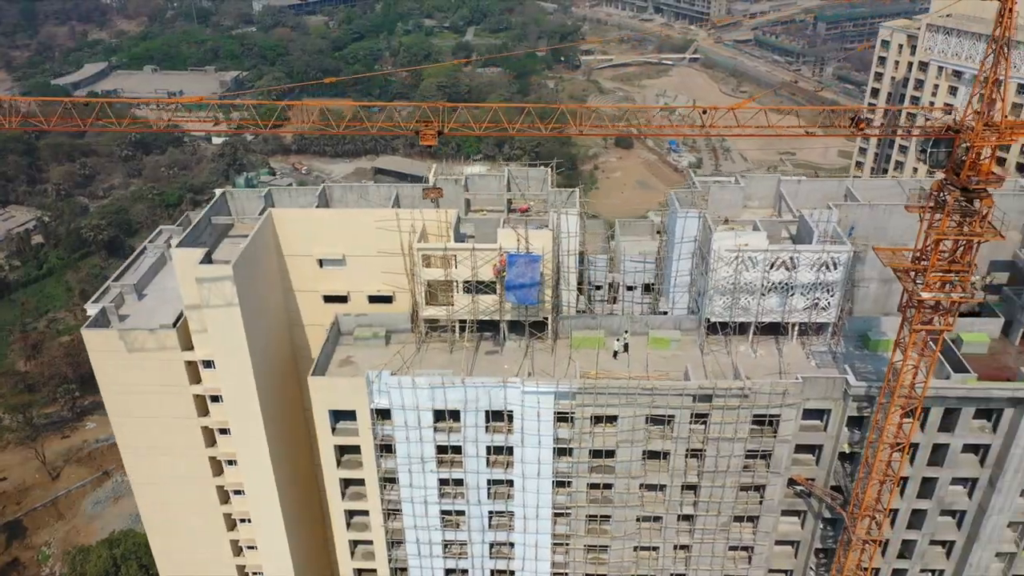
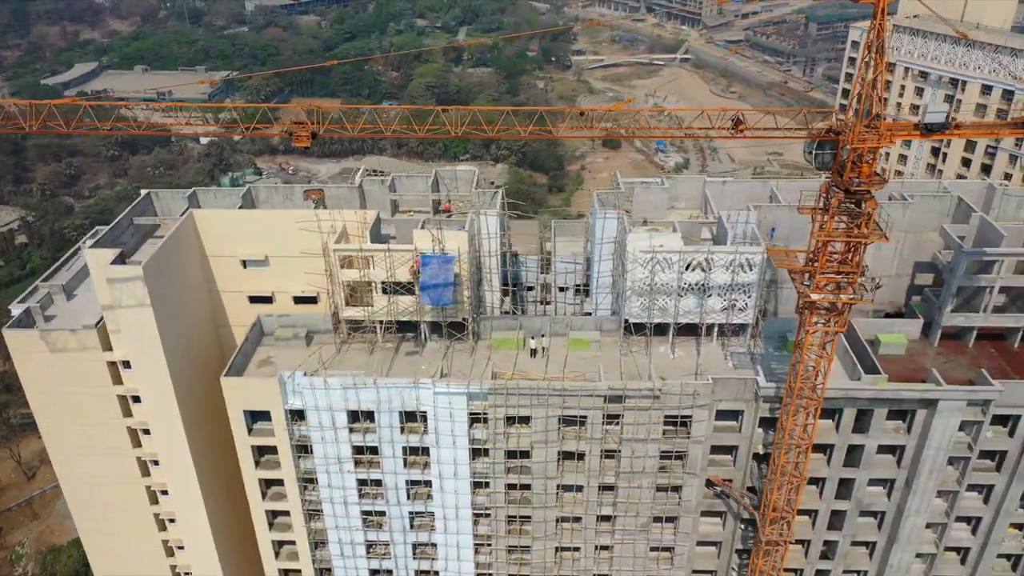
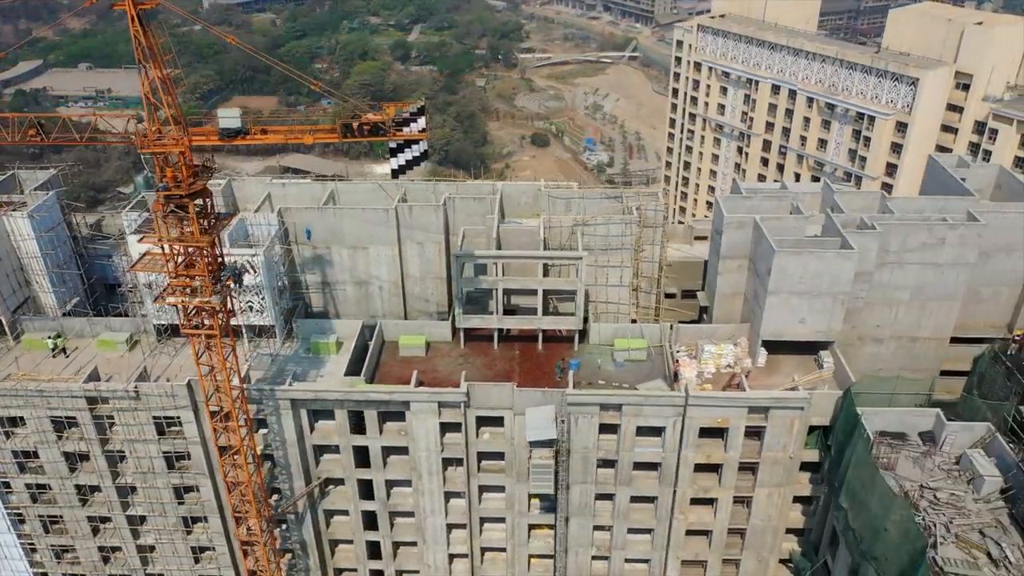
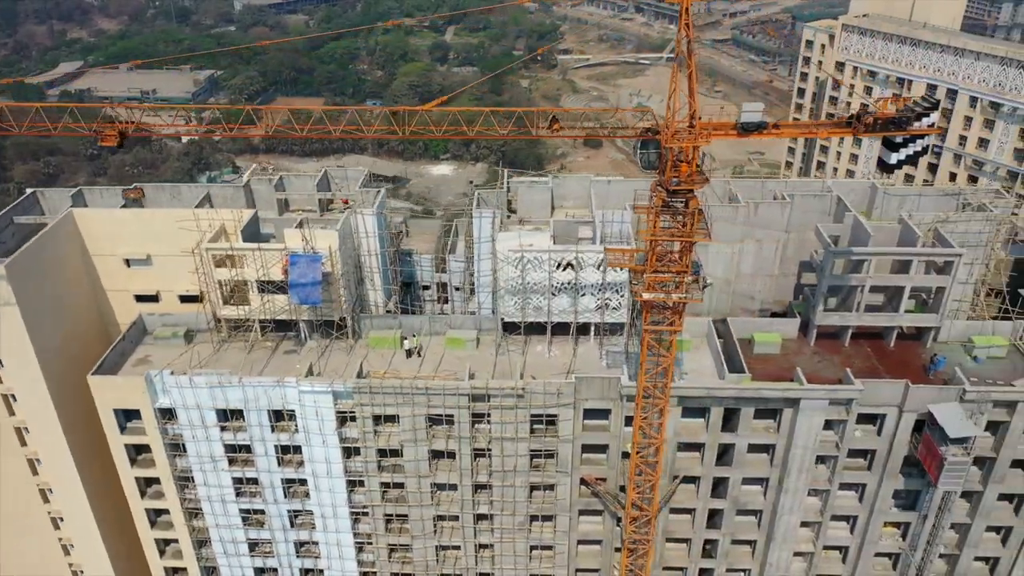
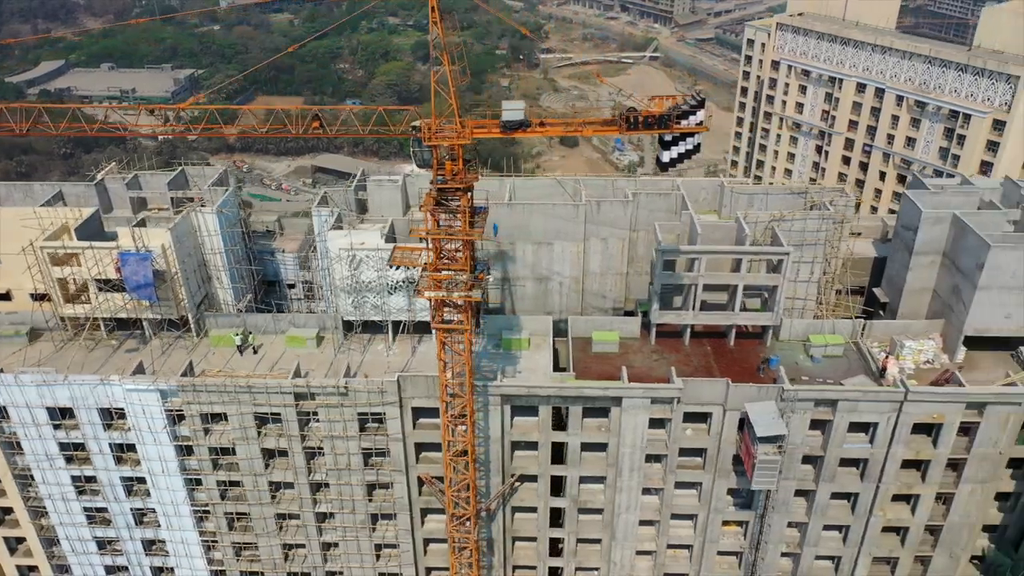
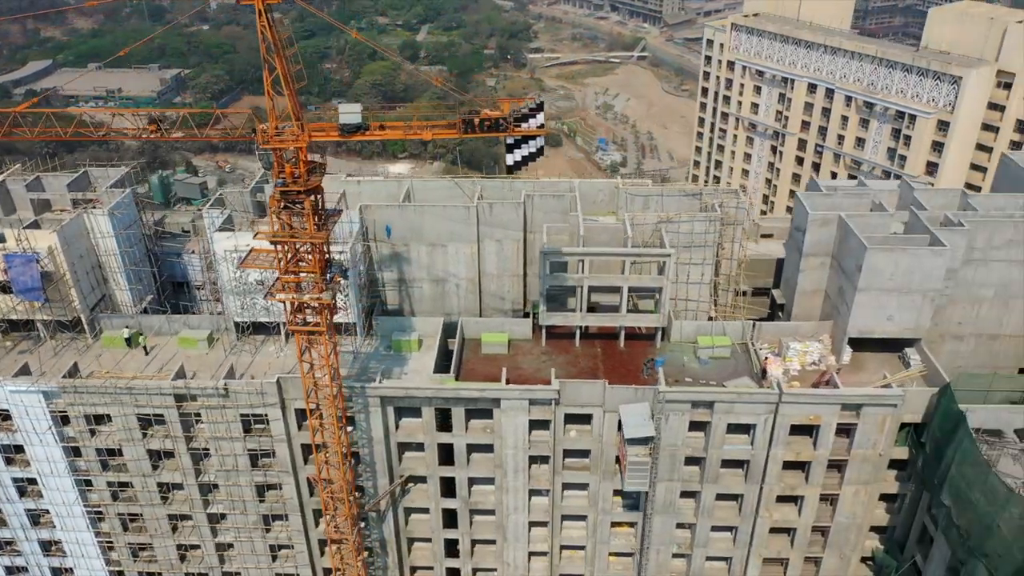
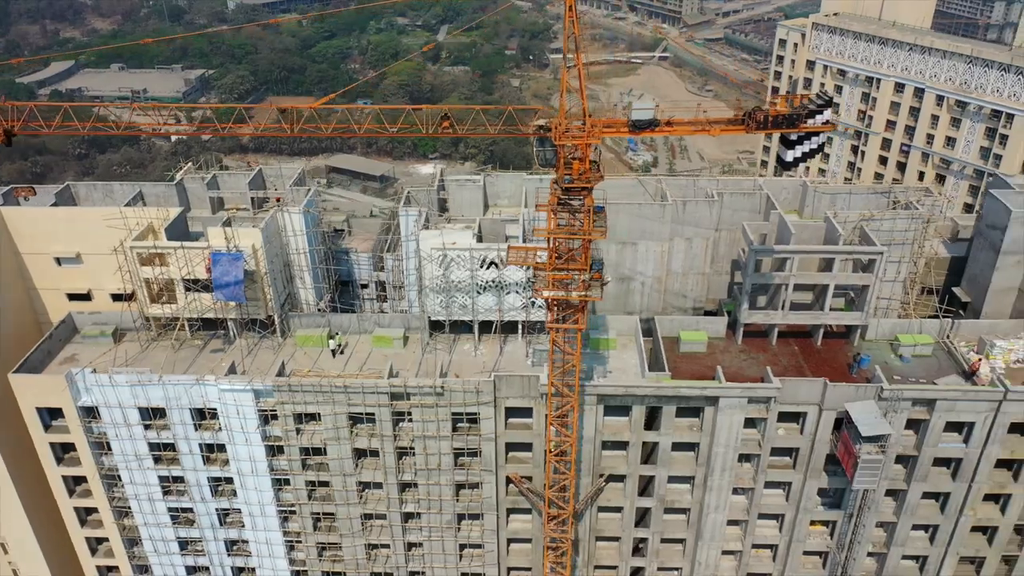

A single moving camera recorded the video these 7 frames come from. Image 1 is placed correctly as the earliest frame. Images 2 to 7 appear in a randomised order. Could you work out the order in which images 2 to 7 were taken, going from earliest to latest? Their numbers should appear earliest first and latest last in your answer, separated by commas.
2, 4, 7, 5, 6, 3
